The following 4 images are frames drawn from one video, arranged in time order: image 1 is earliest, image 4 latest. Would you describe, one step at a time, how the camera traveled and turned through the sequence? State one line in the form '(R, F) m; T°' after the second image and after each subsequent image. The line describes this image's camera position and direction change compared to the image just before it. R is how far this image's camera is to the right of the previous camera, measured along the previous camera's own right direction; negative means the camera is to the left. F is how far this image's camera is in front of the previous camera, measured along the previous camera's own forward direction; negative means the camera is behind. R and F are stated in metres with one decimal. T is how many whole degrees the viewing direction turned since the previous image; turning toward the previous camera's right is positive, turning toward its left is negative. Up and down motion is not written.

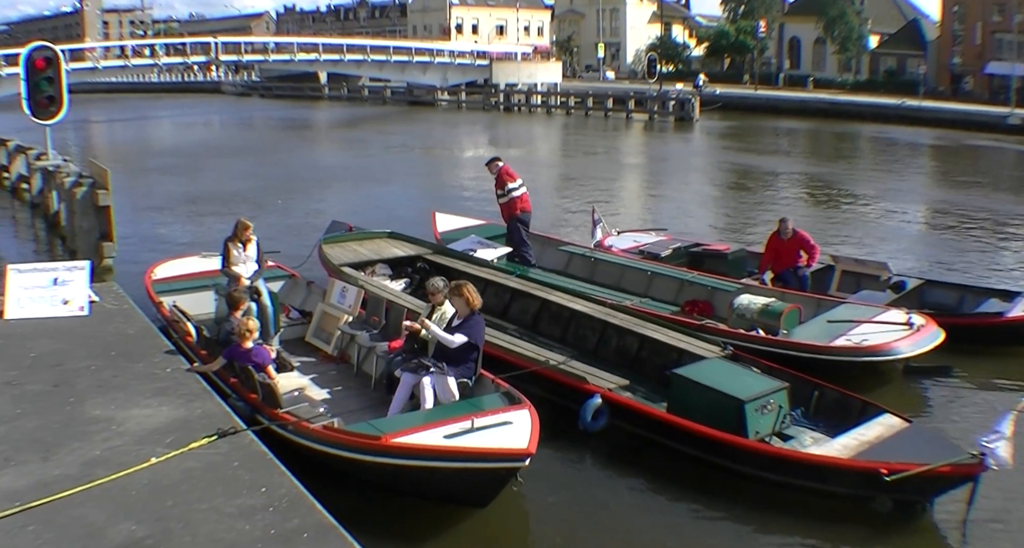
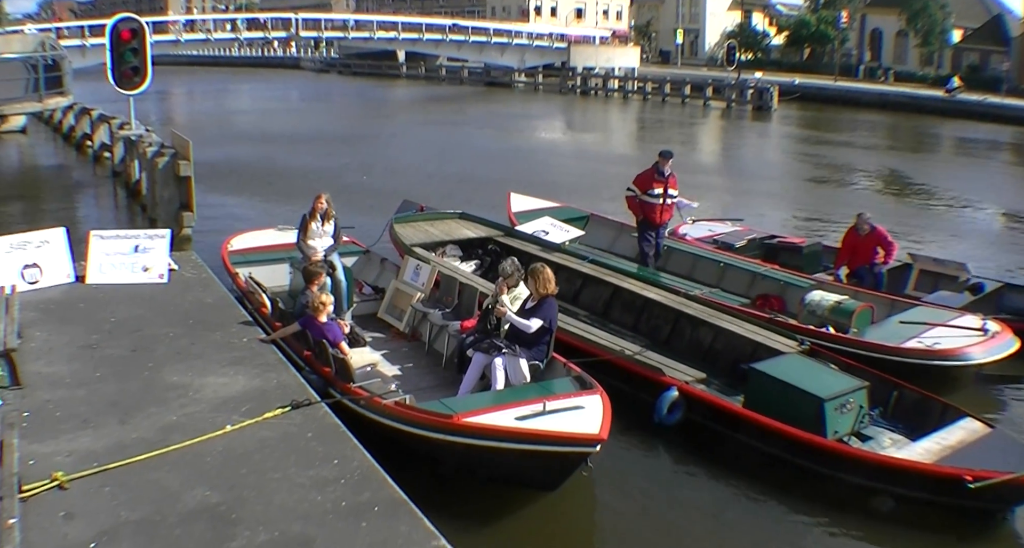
(-0.4, 0.0) m; -2°
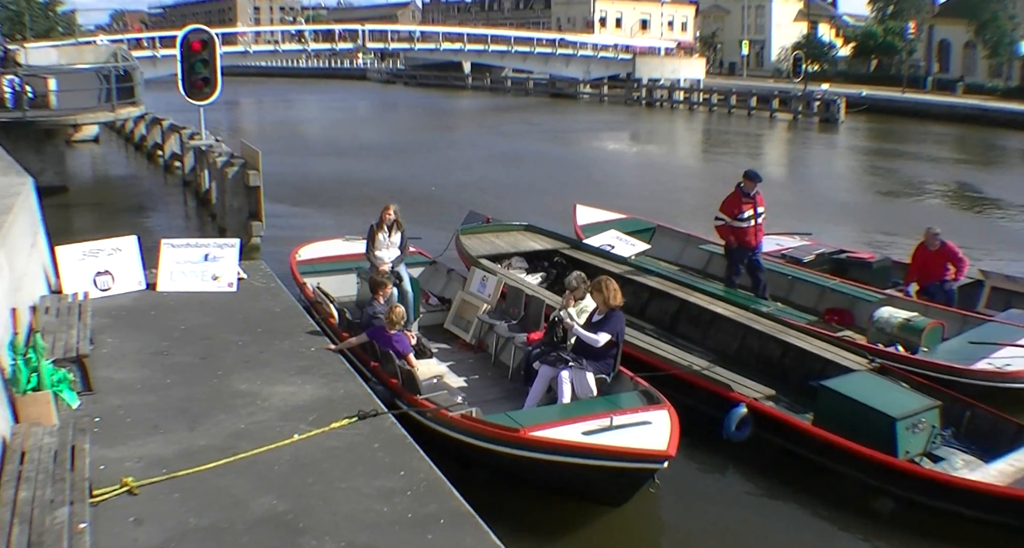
(-0.4, 0.0) m; -2°
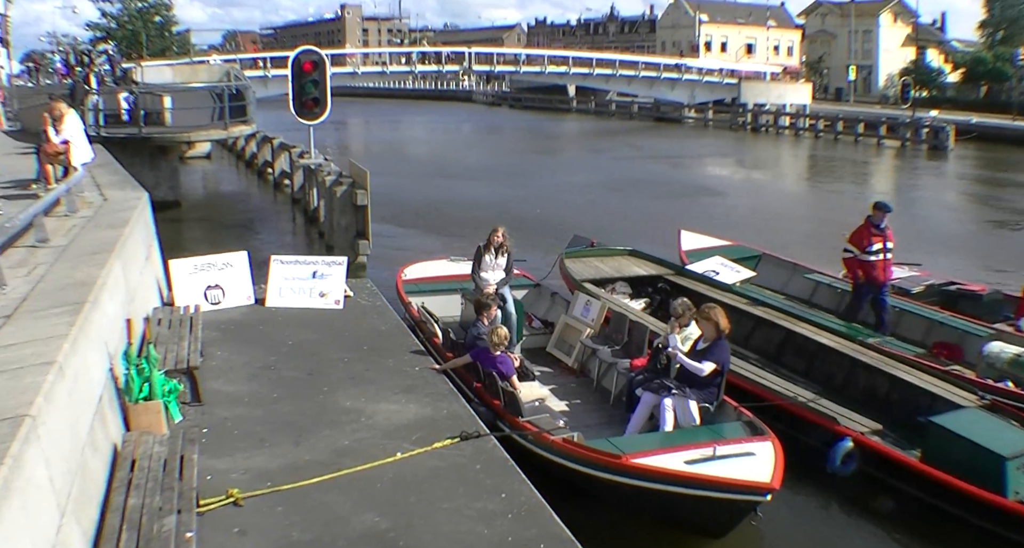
(-0.6, -0.1) m; -3°
